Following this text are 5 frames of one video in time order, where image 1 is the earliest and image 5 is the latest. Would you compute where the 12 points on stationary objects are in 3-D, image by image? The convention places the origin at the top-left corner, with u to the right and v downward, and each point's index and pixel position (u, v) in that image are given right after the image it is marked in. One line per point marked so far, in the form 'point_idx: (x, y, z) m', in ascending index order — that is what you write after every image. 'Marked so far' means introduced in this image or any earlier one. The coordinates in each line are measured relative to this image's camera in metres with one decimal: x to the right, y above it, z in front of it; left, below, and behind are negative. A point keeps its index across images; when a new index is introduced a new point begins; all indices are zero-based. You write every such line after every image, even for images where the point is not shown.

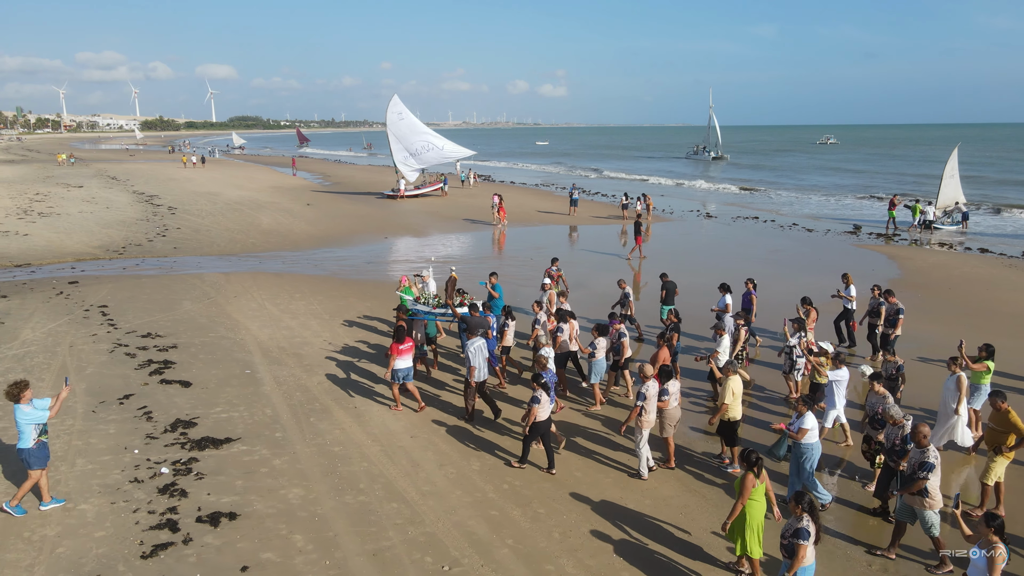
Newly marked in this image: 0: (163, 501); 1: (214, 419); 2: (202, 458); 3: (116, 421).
0: (-4.0, -2.5, +6.7) m
1: (-4.5, -2.0, +8.7) m
2: (-4.1, -2.2, +7.6) m
3: (-5.8, -1.9, +8.5) m
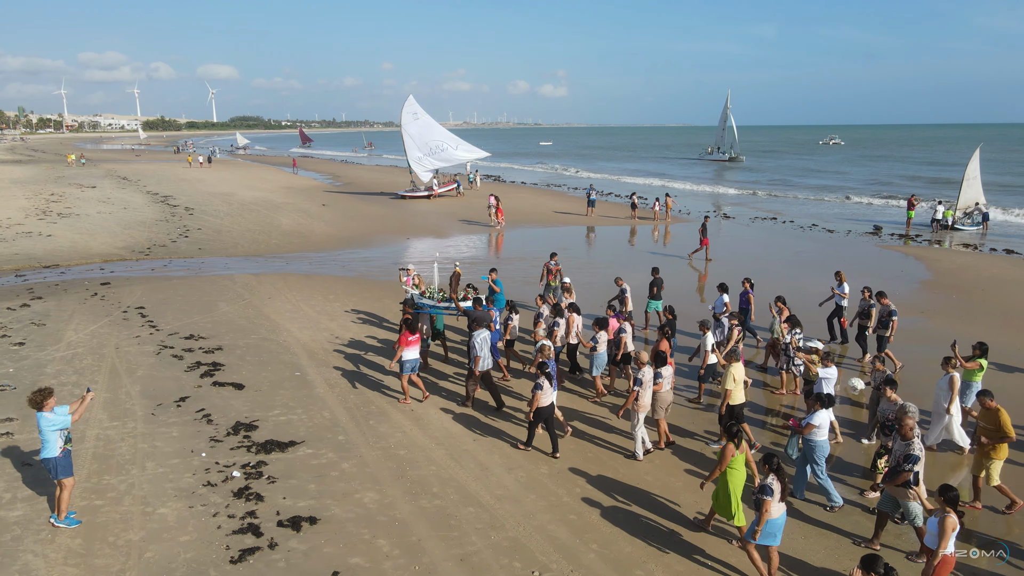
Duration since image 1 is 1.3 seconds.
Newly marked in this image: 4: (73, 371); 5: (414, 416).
0: (-3.1, -2.5, +6.7) m
1: (-3.6, -2.0, +8.7) m
2: (-3.2, -2.3, +7.6) m
3: (-4.9, -2.0, +8.4) m
4: (-7.7, -1.5, +10.1) m
5: (-1.5, -2.0, +9.1) m
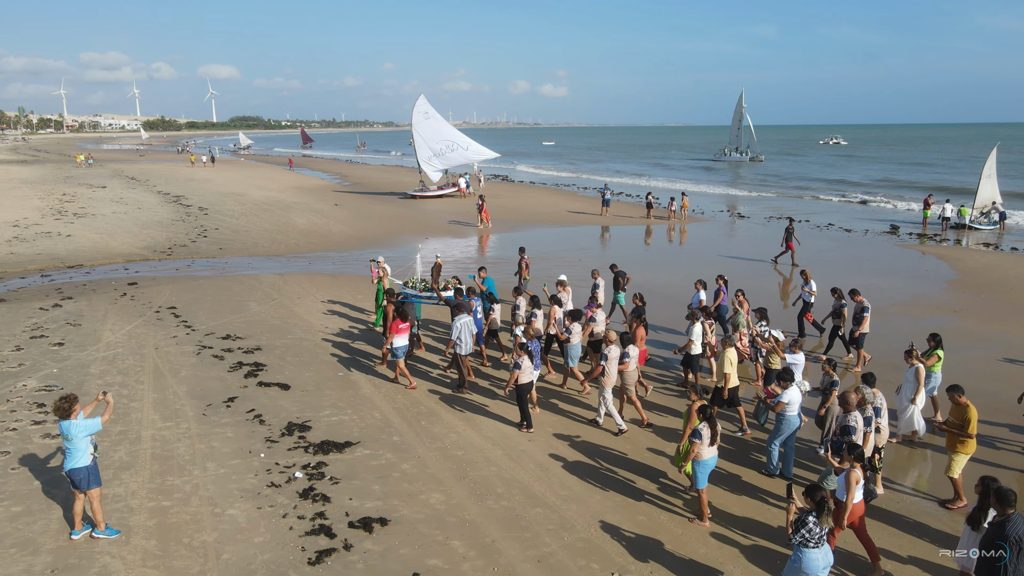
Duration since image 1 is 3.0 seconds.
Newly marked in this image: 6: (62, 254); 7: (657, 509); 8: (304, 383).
0: (-2.3, -2.5, +6.7) m
1: (-2.8, -2.0, +8.6) m
2: (-2.4, -2.3, +7.6) m
3: (-4.1, -2.0, +8.4) m
4: (-6.9, -1.5, +10.1) m
5: (-0.7, -2.0, +9.1) m
6: (-15.5, +1.2, +19.9) m
7: (+1.7, -2.7, +7.0) m
8: (-3.6, -1.6, +10.0) m
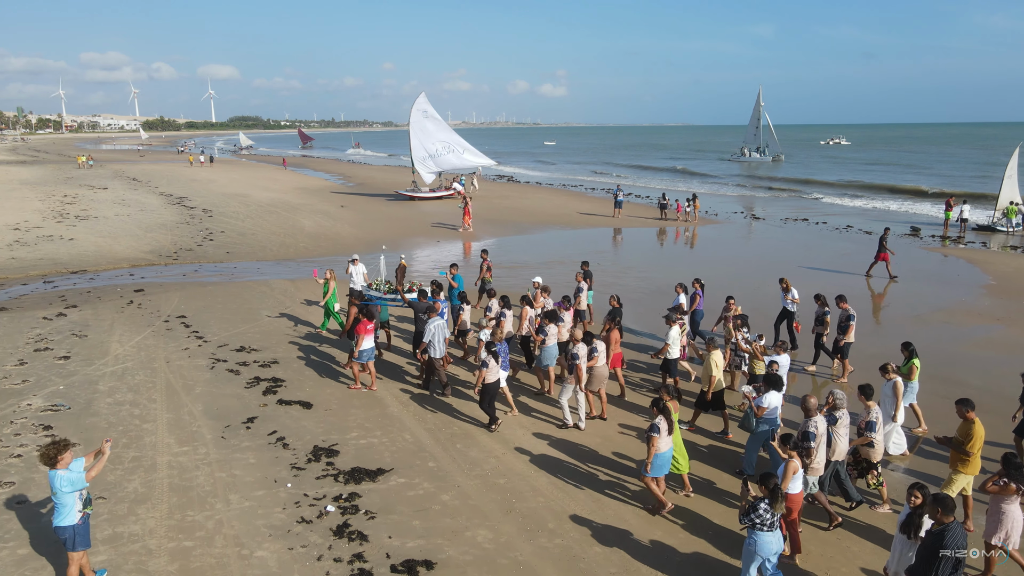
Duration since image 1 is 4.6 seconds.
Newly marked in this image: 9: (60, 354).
0: (-1.8, -2.7, +6.0) m
1: (-2.2, -2.2, +8.0) m
2: (-1.8, -2.5, +6.9) m
3: (-3.5, -2.2, +7.8) m
4: (-6.3, -1.7, +9.5) m
5: (-0.2, -2.2, +8.5) m
6: (-14.9, +1.0, +19.3) m
7: (+2.3, -2.8, +6.4) m
8: (-3.0, -1.8, +9.4) m
9: (-8.5, -1.2, +10.9) m
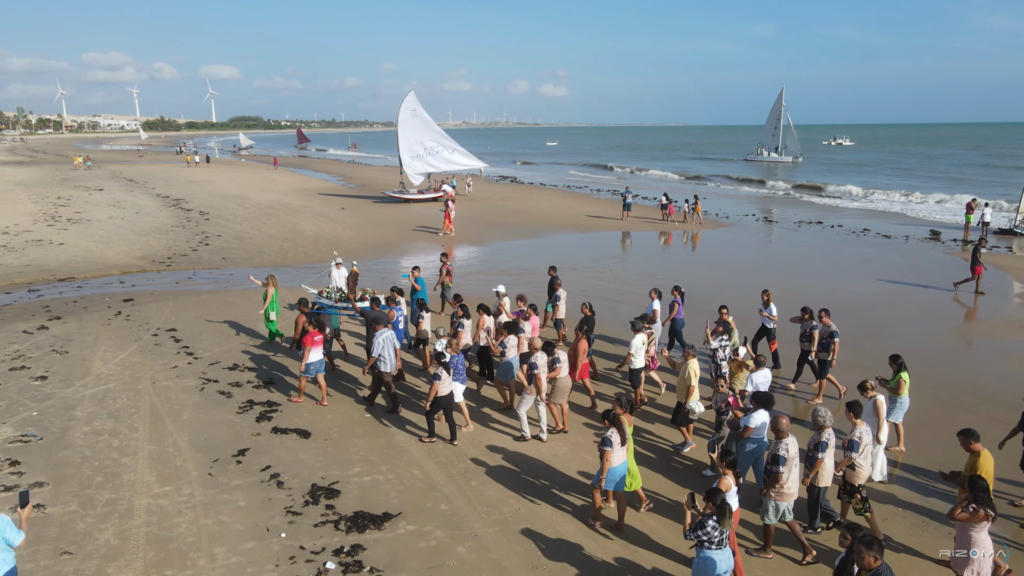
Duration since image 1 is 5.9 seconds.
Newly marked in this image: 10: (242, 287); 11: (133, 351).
0: (-1.5, -2.9, +5.2) m
1: (-1.9, -2.4, +7.2) m
2: (-1.5, -2.7, +6.1) m
3: (-3.2, -2.4, +6.9) m
4: (-6.0, -1.9, +8.6) m
5: (+0.1, -2.4, +7.6) m
6: (-14.6, +0.7, +18.4) m
7: (+2.6, -3.1, +5.5) m
8: (-2.8, -2.1, +8.5) m
9: (-8.2, -1.5, +10.0) m
10: (-7.6, 0.0, +16.3) m
11: (-7.4, -1.2, +11.2) m
